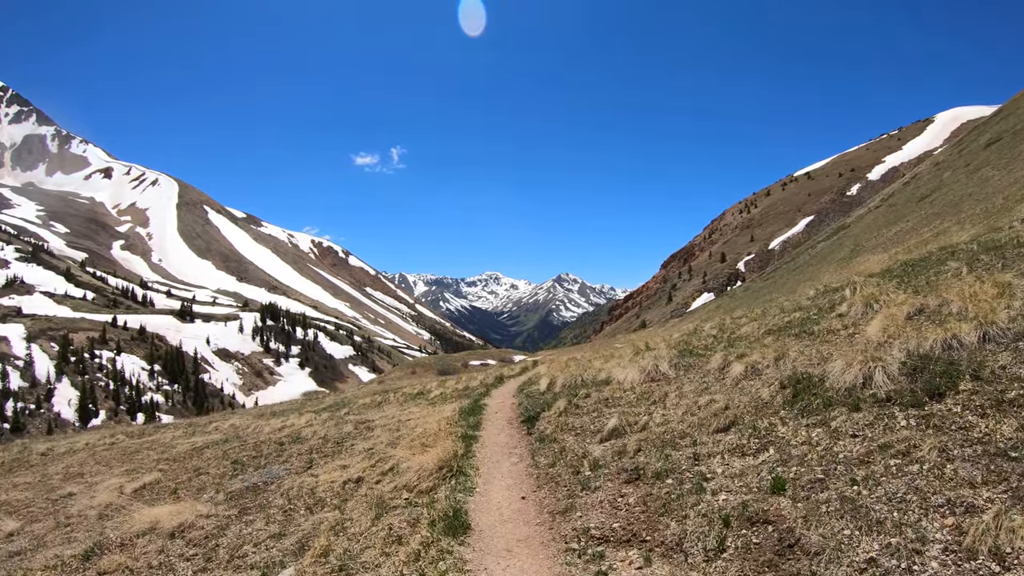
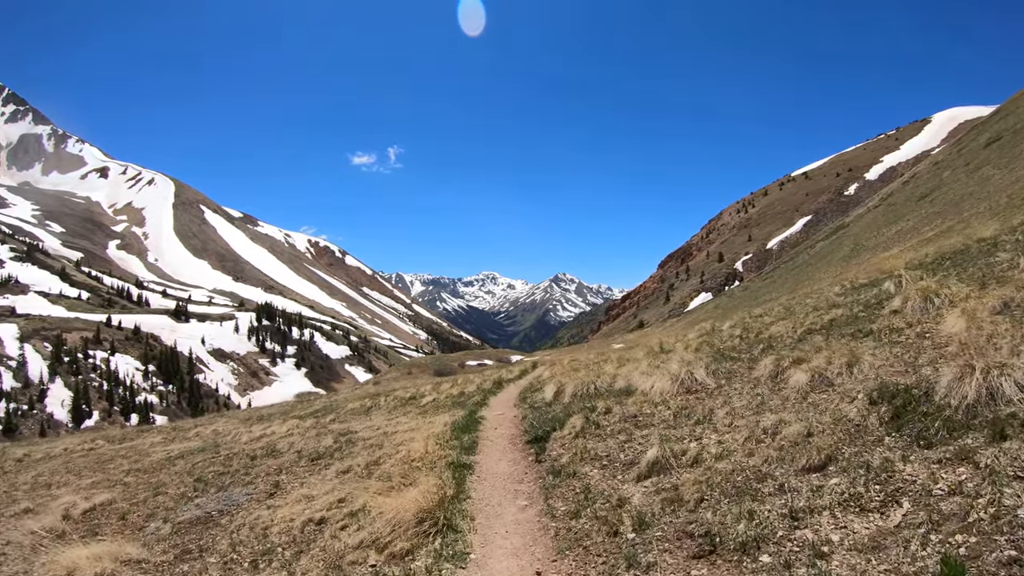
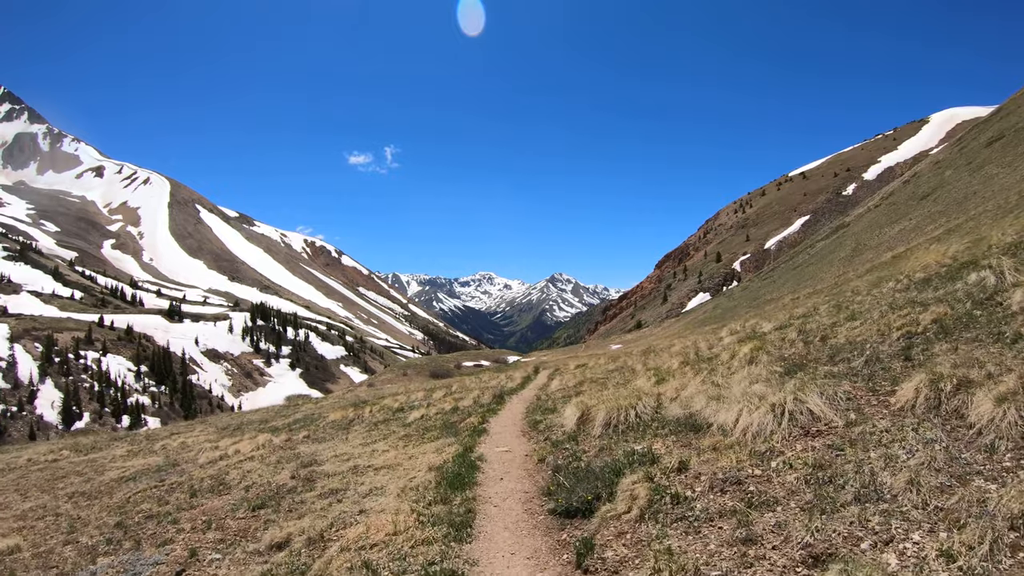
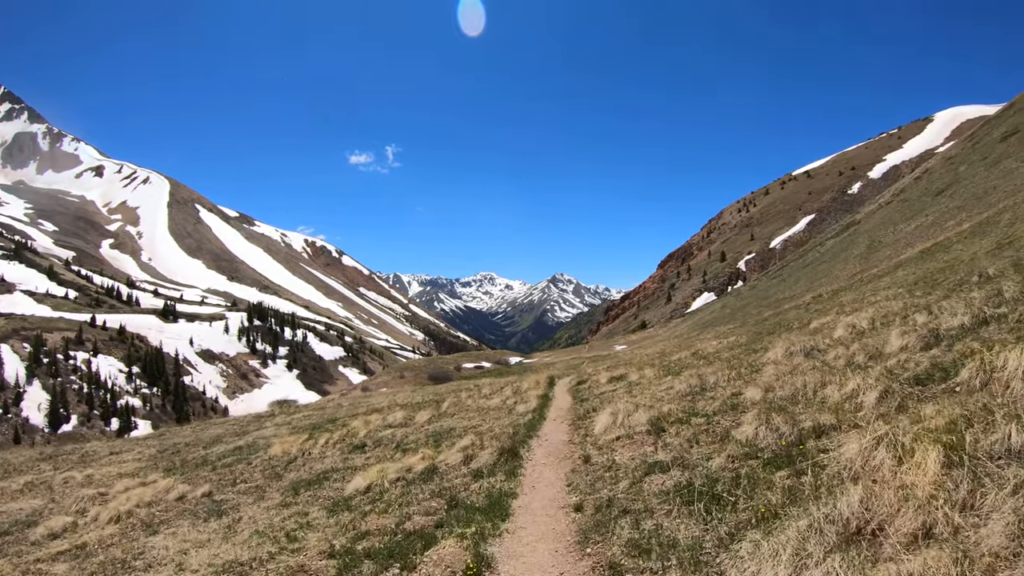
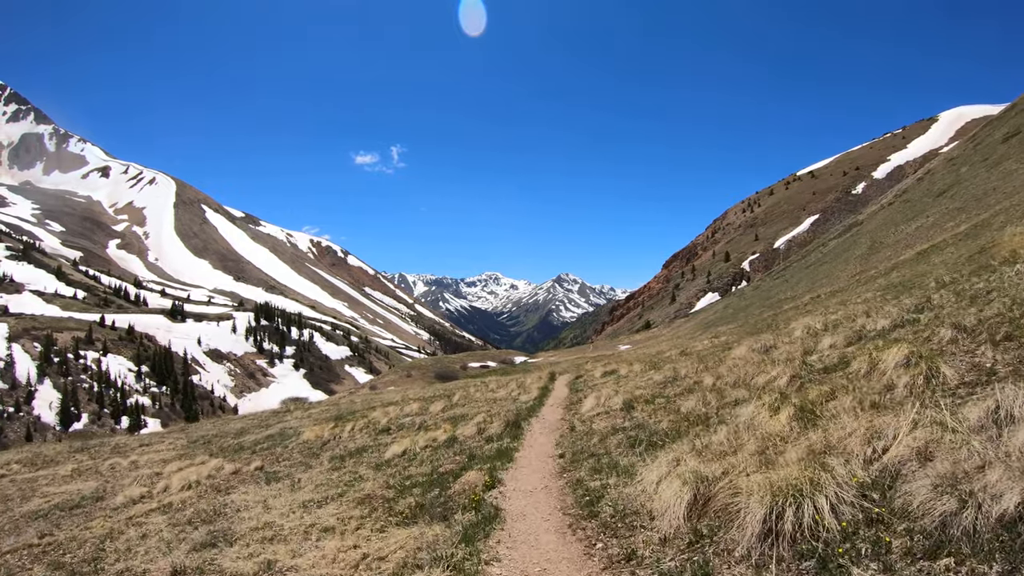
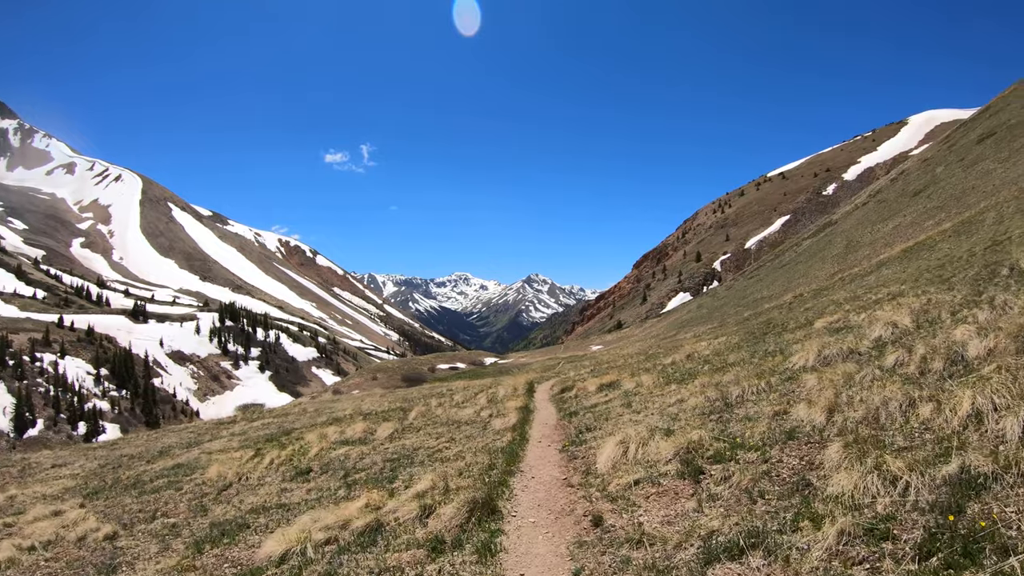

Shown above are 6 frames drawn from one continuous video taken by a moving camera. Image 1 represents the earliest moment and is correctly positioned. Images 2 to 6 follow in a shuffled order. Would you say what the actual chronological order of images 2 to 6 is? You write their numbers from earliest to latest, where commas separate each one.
2, 3, 5, 4, 6
